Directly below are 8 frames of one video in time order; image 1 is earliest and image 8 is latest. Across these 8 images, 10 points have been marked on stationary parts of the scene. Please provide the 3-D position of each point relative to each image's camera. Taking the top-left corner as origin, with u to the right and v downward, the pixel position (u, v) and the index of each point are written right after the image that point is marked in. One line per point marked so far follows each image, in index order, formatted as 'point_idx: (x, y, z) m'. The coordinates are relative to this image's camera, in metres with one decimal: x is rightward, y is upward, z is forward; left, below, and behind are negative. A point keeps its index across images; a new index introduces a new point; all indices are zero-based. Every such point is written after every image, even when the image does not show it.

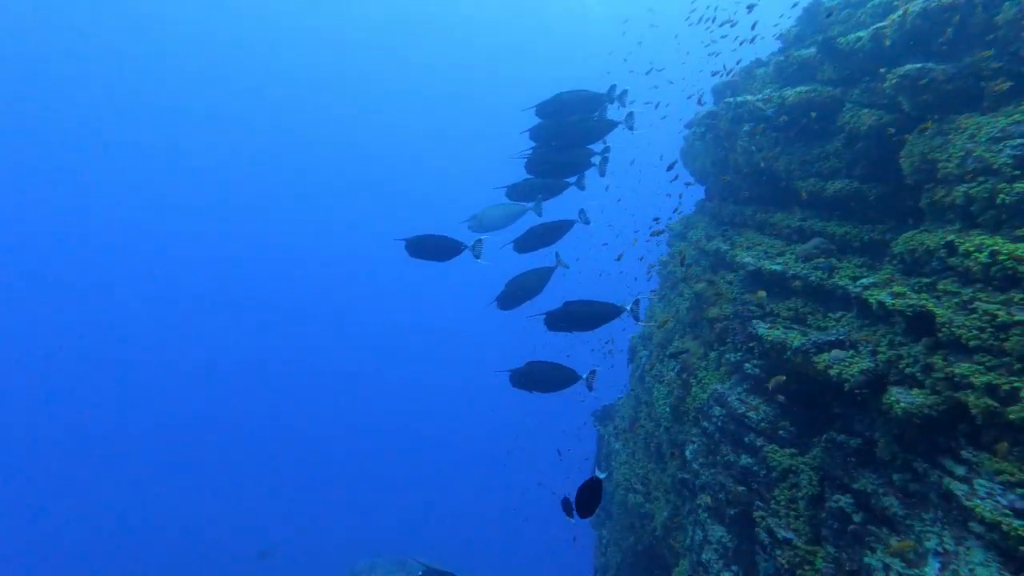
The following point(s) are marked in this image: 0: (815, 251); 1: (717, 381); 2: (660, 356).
0: (+4.9, +0.6, +6.2) m
1: (+3.9, -1.8, +7.4) m
2: (+4.2, -2.0, +10.8) m
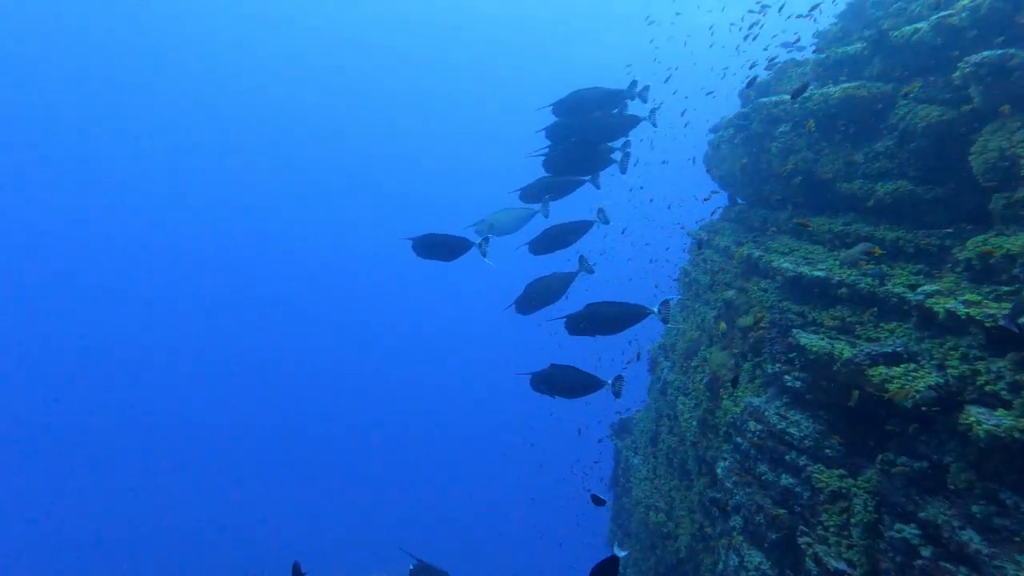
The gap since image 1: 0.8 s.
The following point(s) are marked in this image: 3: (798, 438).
0: (+5.3, +0.5, +5.8) m
1: (+4.3, -1.9, +7.0) m
2: (+4.6, -2.2, +10.4) m
3: (+4.4, -2.3, +5.9) m
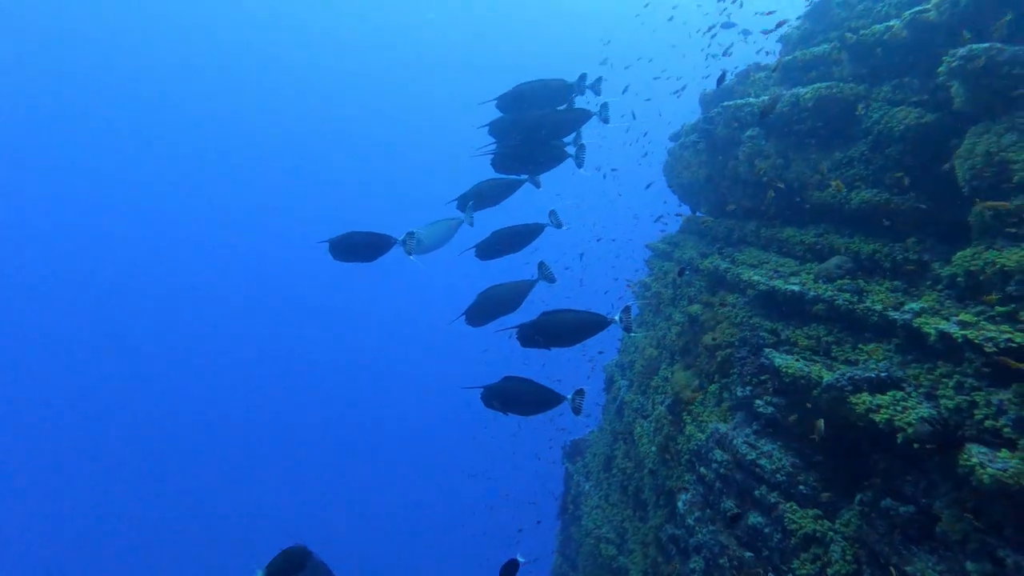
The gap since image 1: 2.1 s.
0: (+4.5, +0.2, +5.3) m
1: (+3.3, -2.2, +6.3) m
2: (+3.3, -2.5, +9.7) m
3: (+3.5, -2.5, +5.3) m
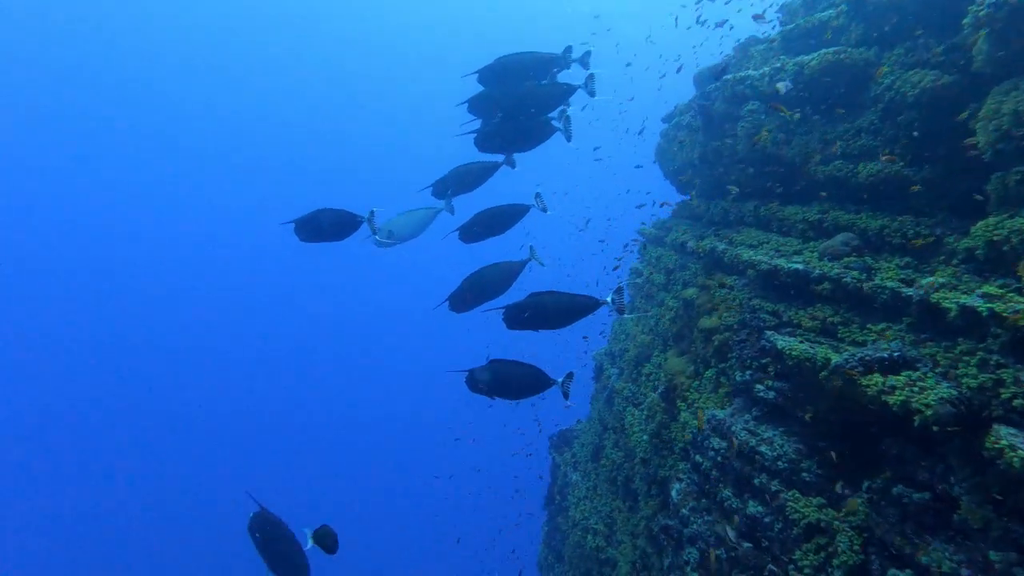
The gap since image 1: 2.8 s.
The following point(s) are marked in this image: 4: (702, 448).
0: (+4.3, +0.5, +5.0) m
1: (+3.1, -1.8, +6.0) m
2: (+3.0, -2.1, +9.4) m
3: (+3.3, -2.2, +5.0) m
4: (+3.0, -2.5, +6.1) m
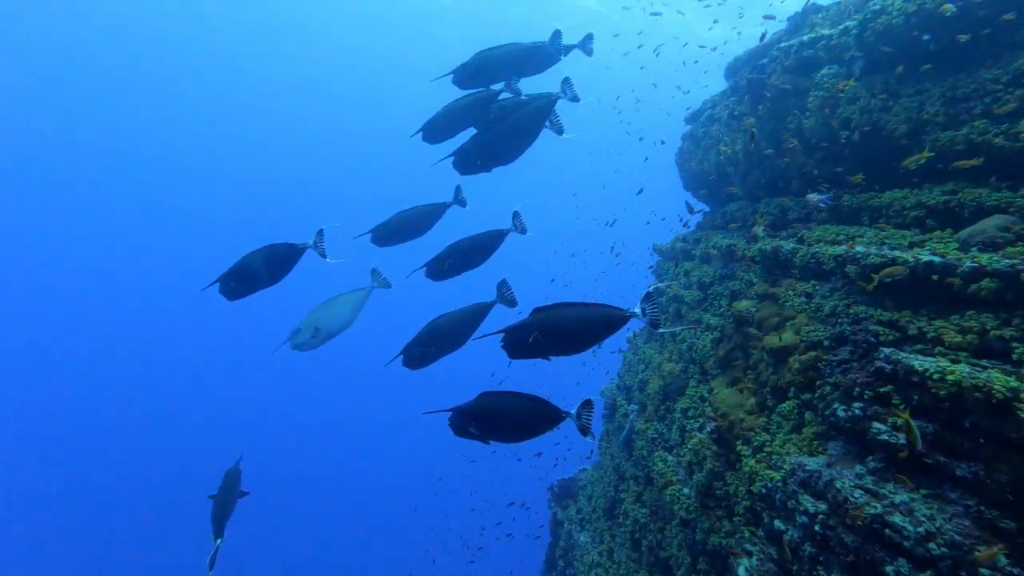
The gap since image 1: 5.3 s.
0: (+4.6, +0.5, +3.6) m
1: (+3.3, -1.9, +4.4) m
2: (+3.0, -2.5, +7.7) m
3: (+3.5, -2.2, +3.3) m
4: (+3.1, -2.5, +4.4) m
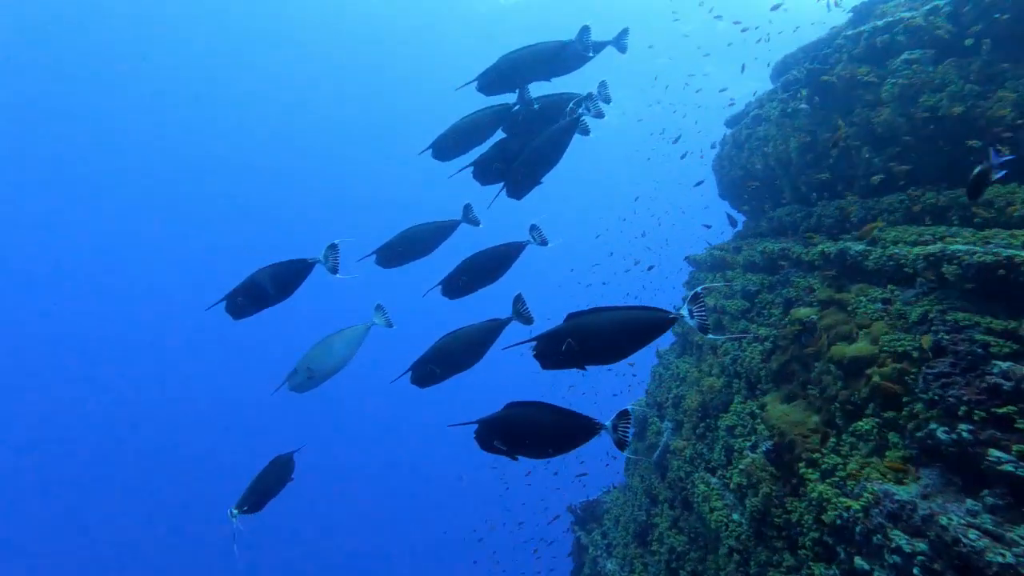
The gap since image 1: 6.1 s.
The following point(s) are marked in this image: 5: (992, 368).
0: (+5.1, +0.5, +3.1) m
1: (+3.7, -1.9, +3.8) m
2: (+3.5, -2.6, +7.1) m
3: (+3.9, -2.1, +2.7) m
4: (+3.5, -2.5, +3.8) m
5: (+4.2, -0.7, +3.4) m
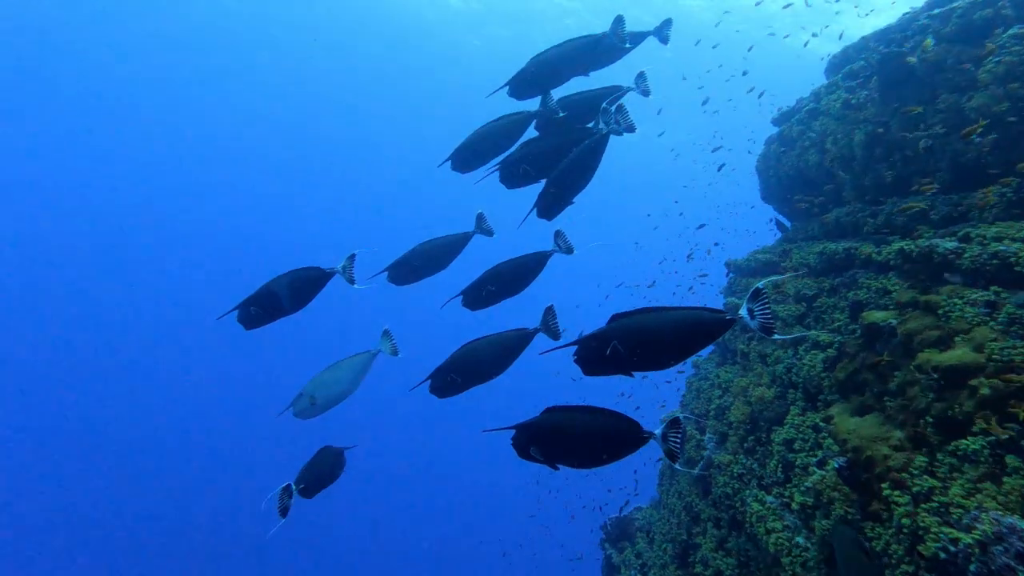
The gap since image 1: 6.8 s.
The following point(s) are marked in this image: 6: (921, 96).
0: (+5.7, +0.5, +2.7) m
1: (+4.3, -1.9, +3.3) m
2: (+4.1, -2.7, +6.6) m
3: (+4.4, -2.1, +2.2) m
4: (+4.0, -2.5, +3.3) m
5: (+4.8, -0.7, +2.9) m
6: (+5.7, +2.6, +5.4) m
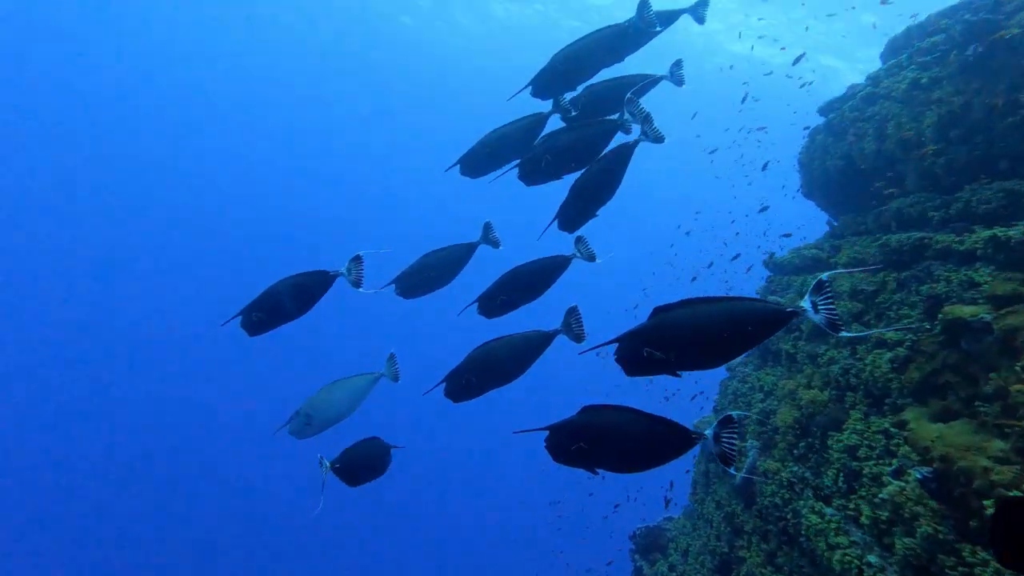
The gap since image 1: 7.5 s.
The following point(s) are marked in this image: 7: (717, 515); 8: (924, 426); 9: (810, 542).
0: (+6.2, +0.6, +2.1) m
1: (+4.8, -1.8, +2.8) m
2: (+4.6, -2.6, +6.1) m
3: (+4.9, -2.0, +1.7) m
4: (+4.5, -2.4, +2.7) m
5: (+5.3, -0.5, +2.4) m
6: (+6.3, +2.7, +5.0) m
7: (+3.9, -4.4, +7.4) m
8: (+4.9, -1.6, +4.5) m
9: (+4.1, -3.5, +5.3) m
